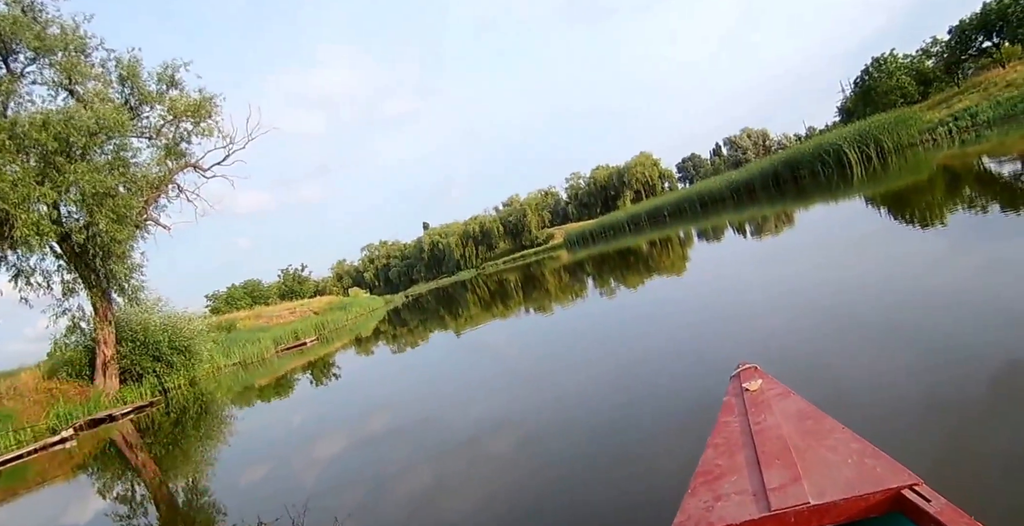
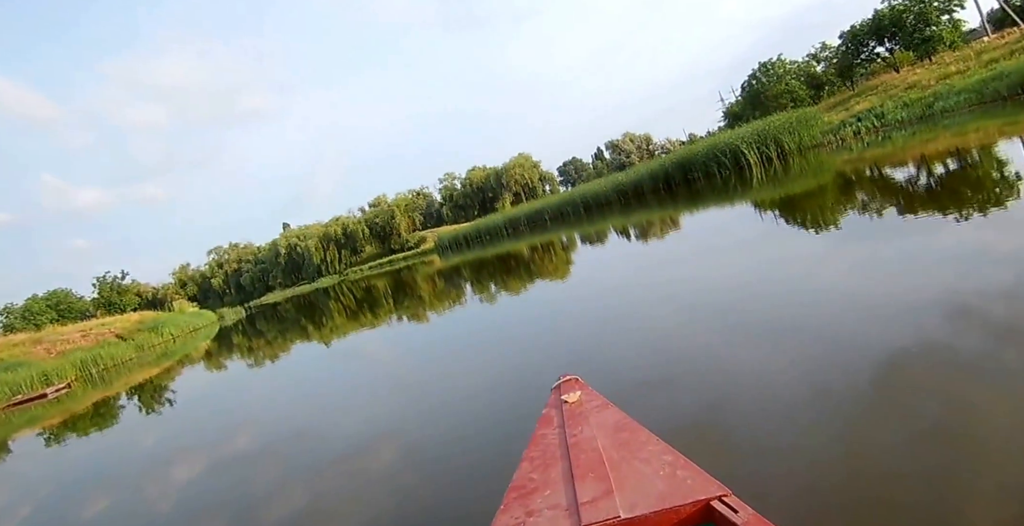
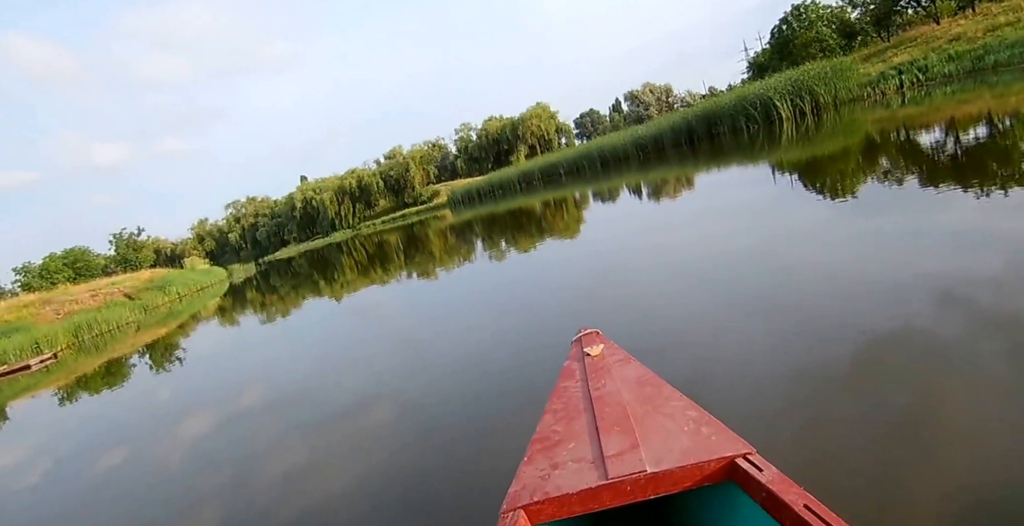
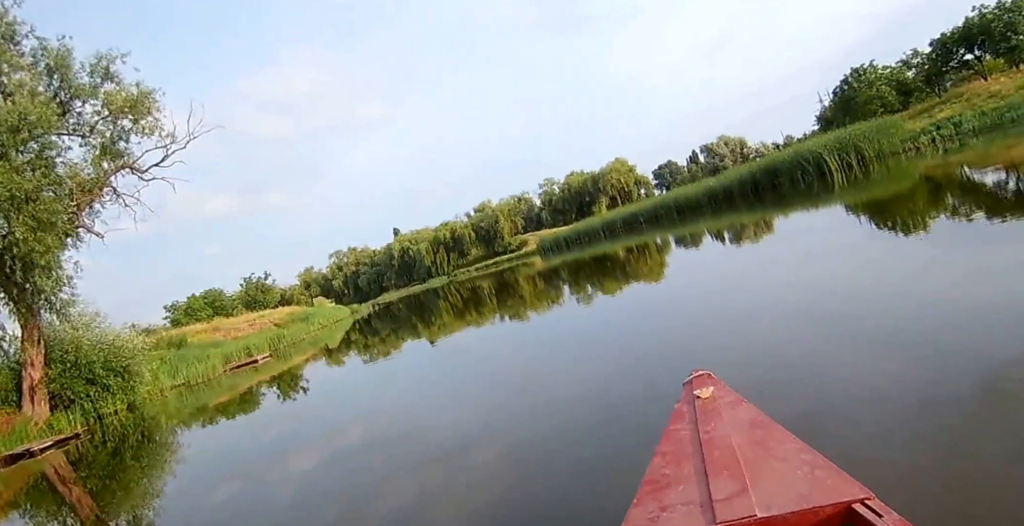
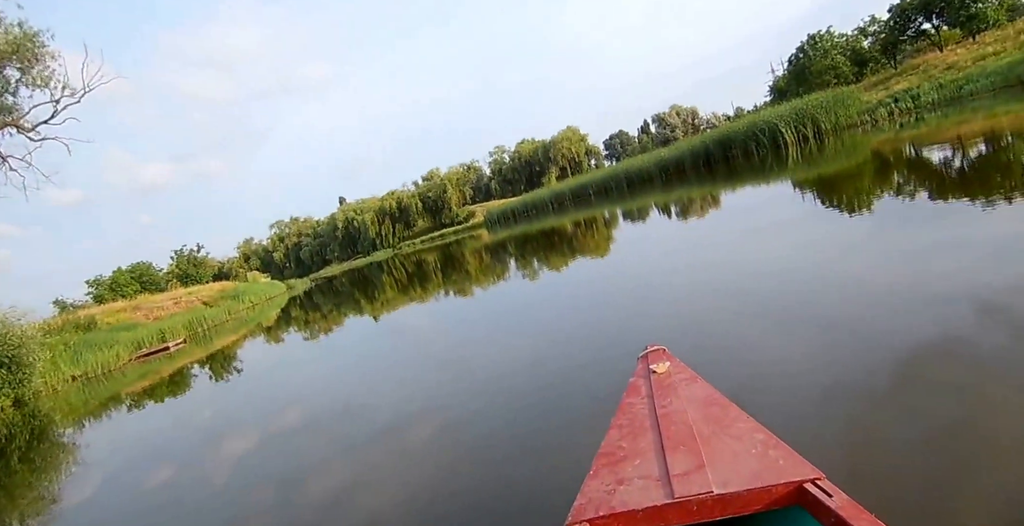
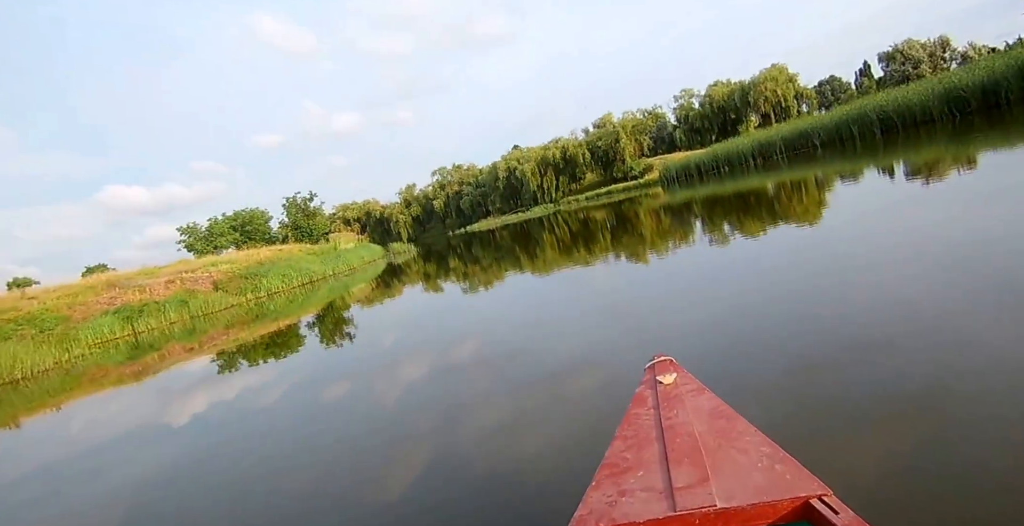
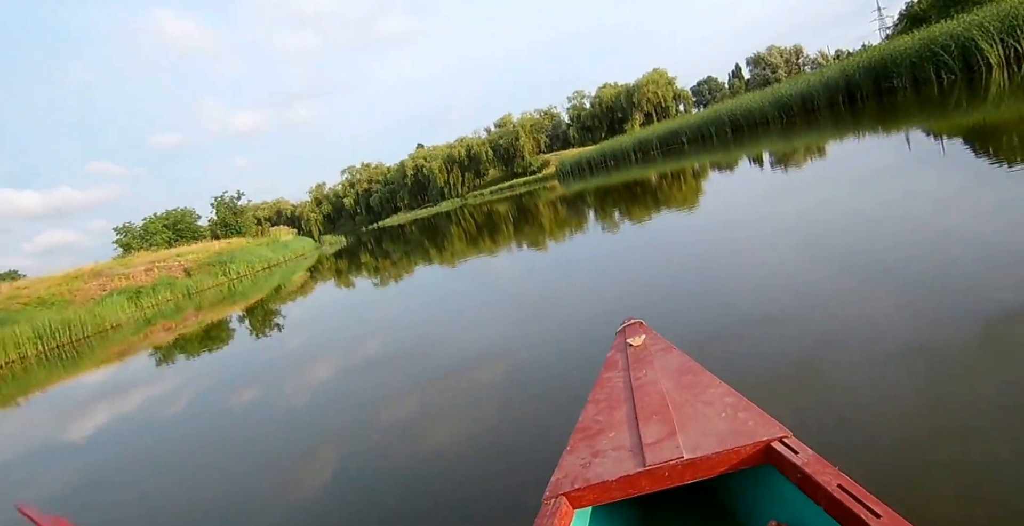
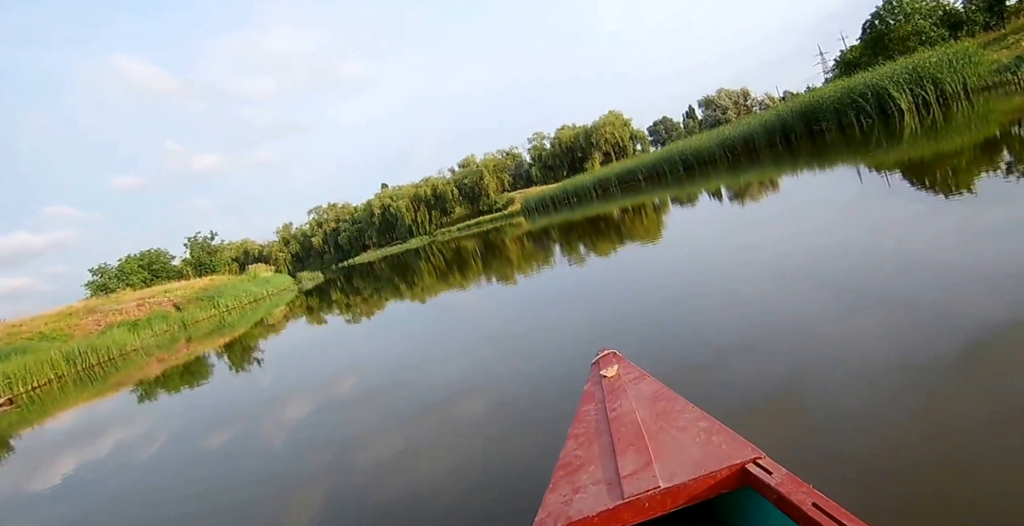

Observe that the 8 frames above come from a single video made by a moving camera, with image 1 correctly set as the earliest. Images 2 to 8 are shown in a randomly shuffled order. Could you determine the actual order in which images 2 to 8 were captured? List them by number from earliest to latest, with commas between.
4, 5, 2, 3, 8, 7, 6
